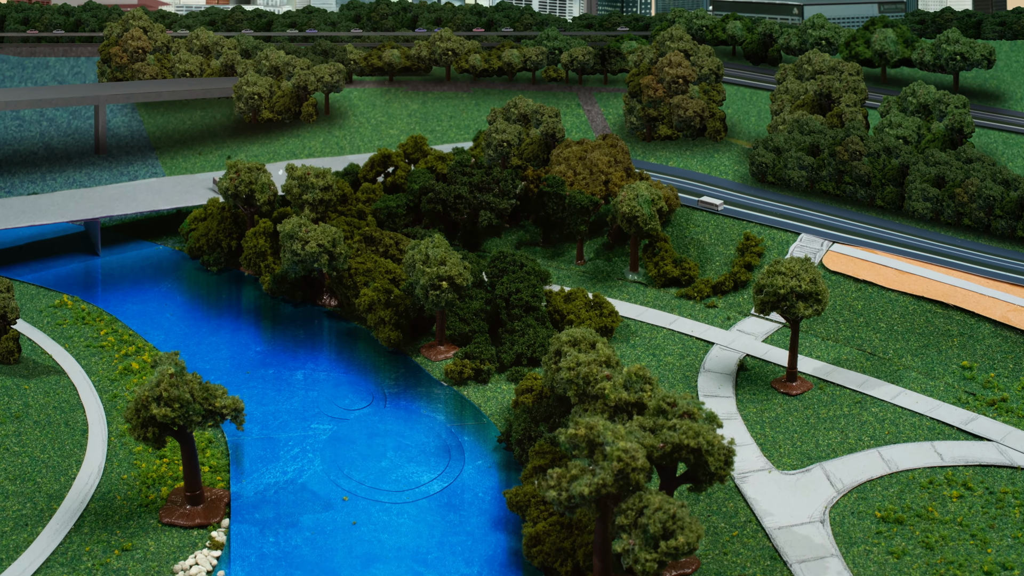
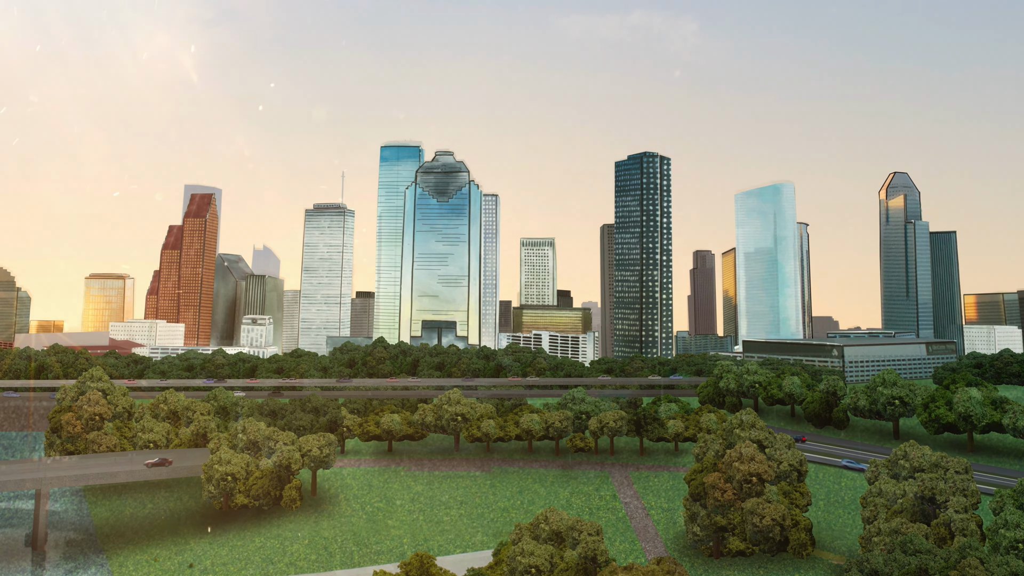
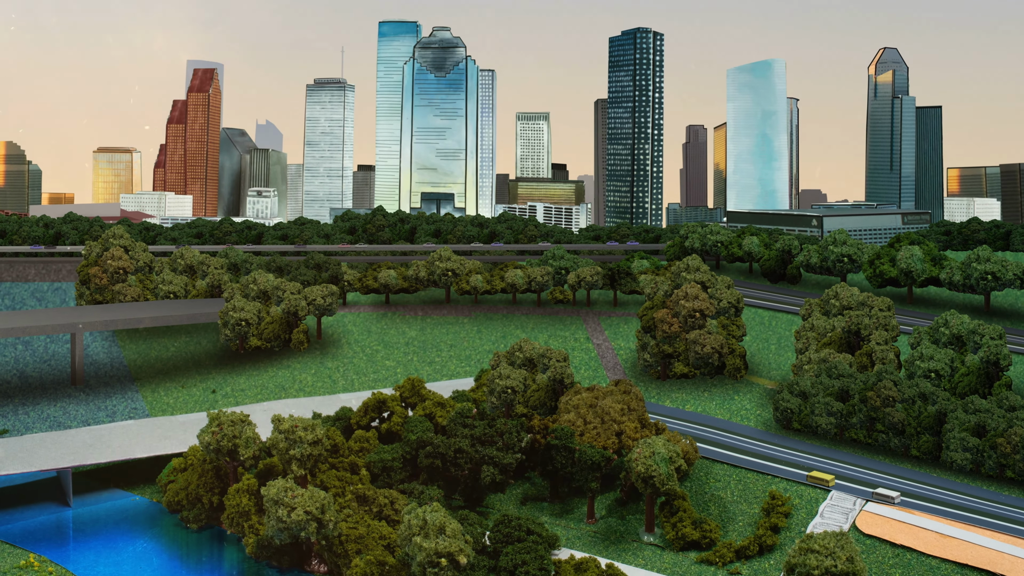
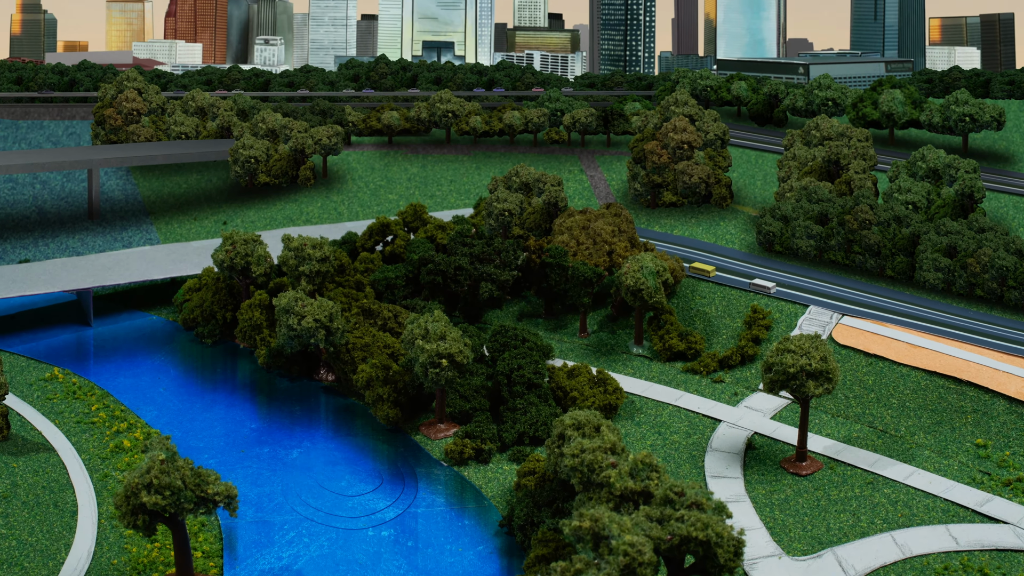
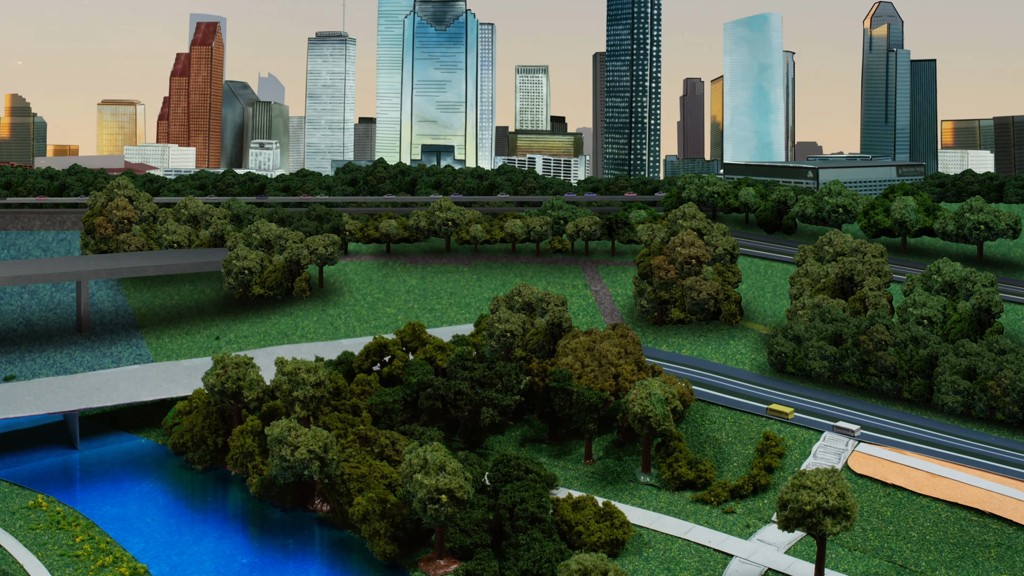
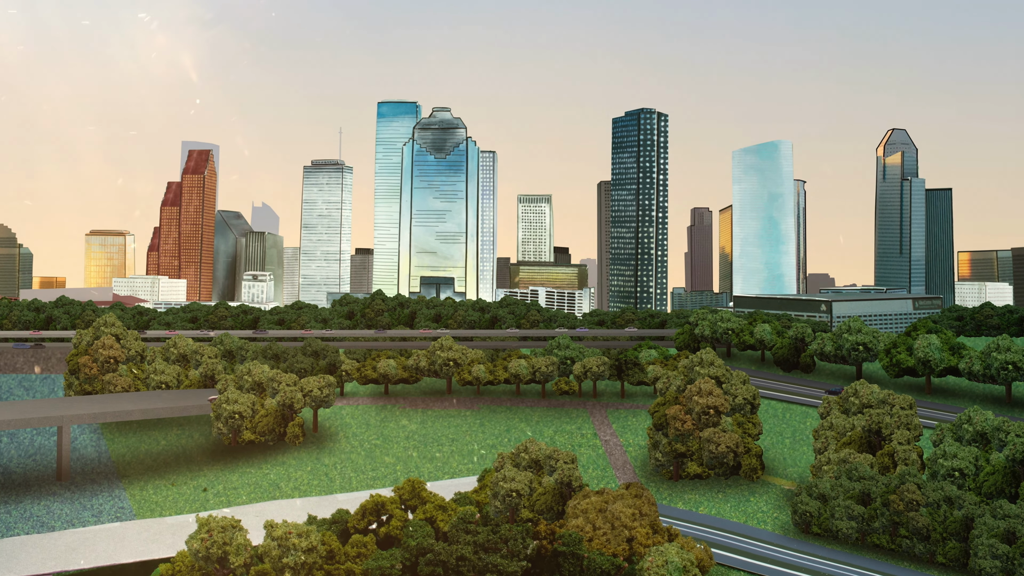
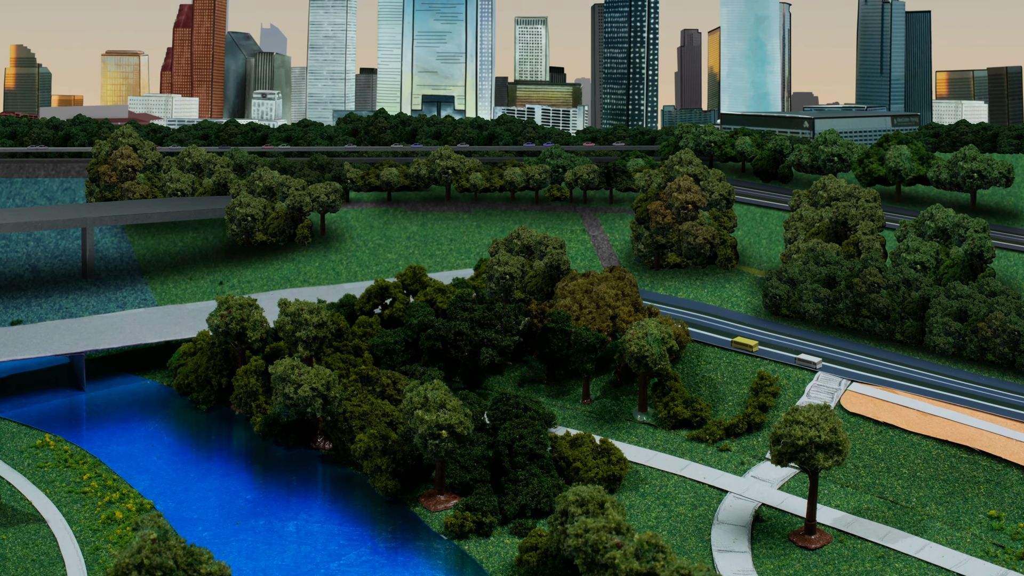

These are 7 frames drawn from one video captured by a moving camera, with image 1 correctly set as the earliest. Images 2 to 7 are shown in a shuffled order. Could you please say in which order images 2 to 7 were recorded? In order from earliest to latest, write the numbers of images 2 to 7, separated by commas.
4, 7, 5, 3, 6, 2
